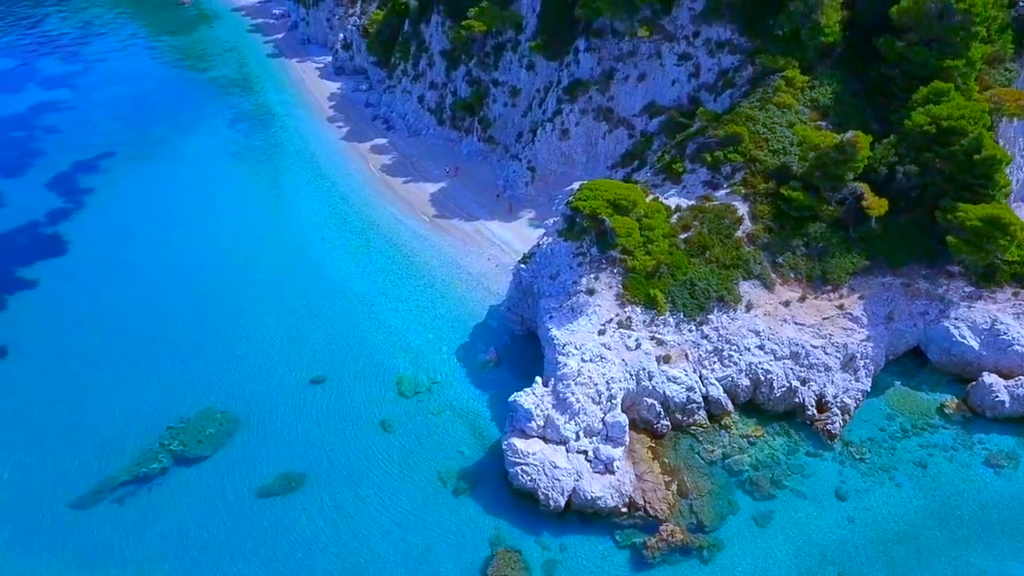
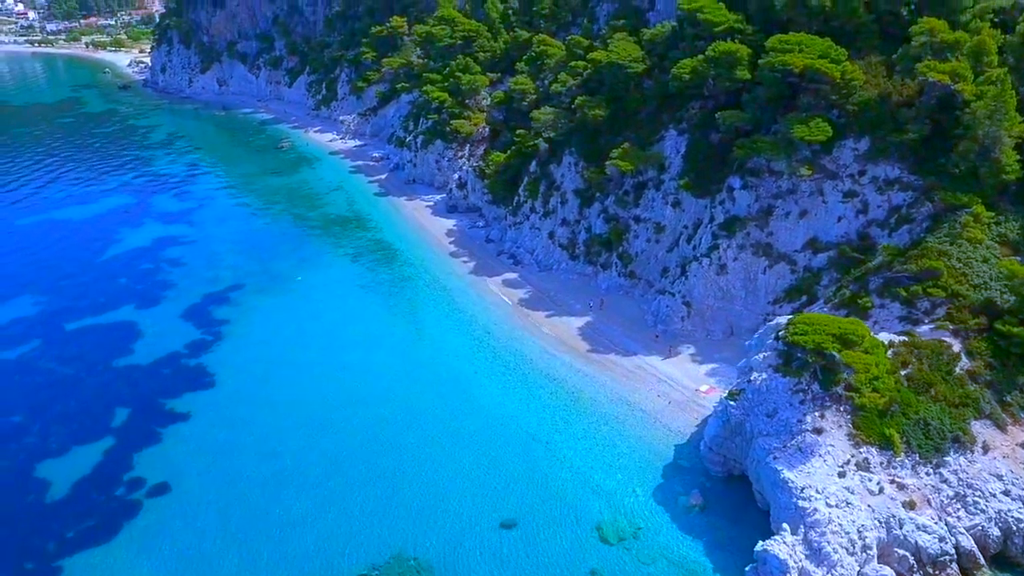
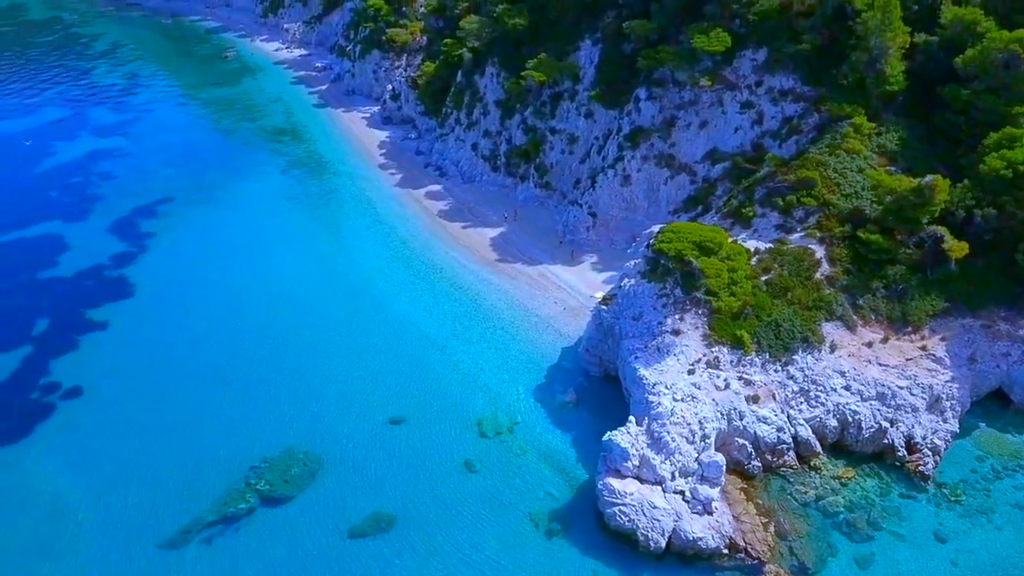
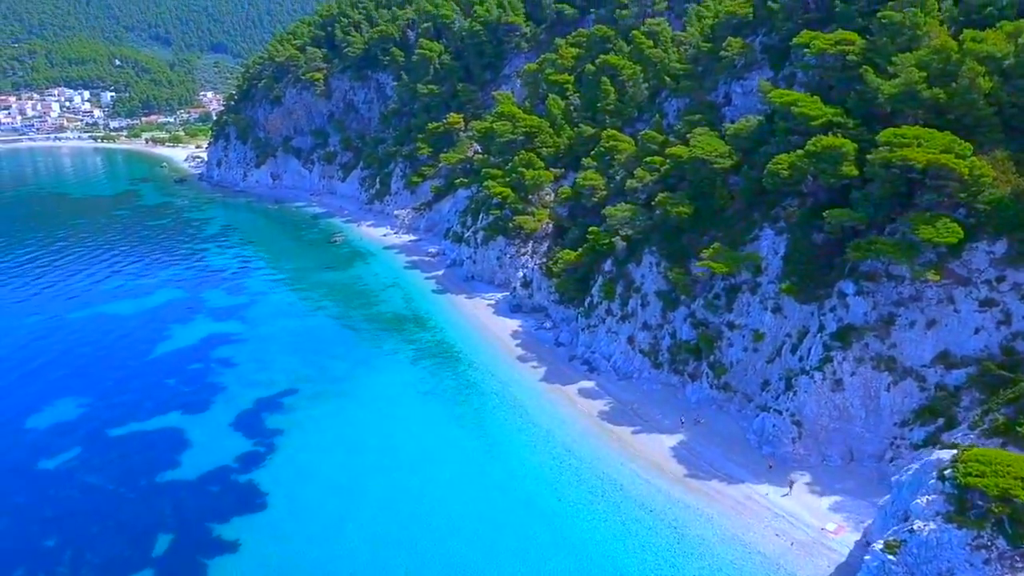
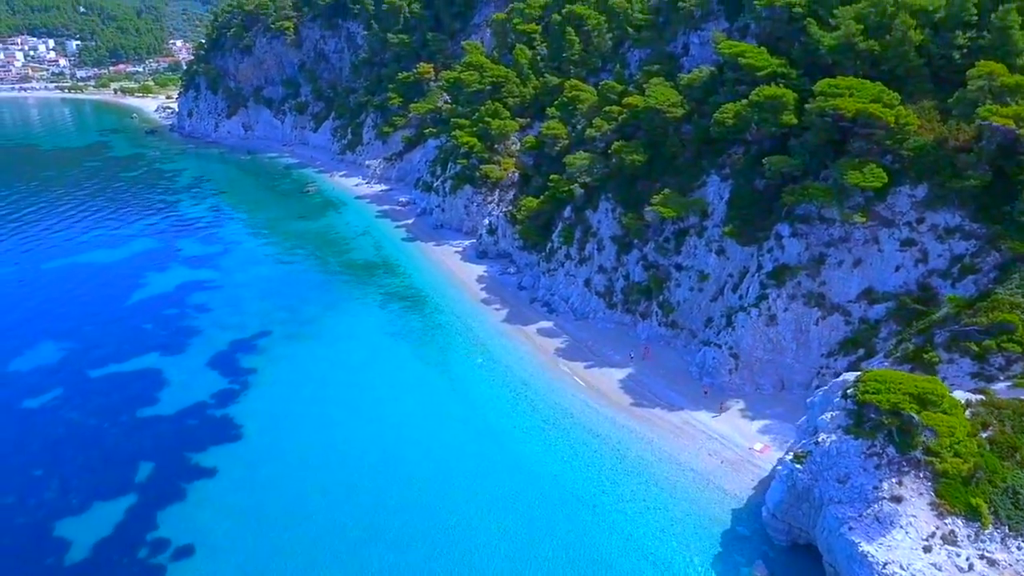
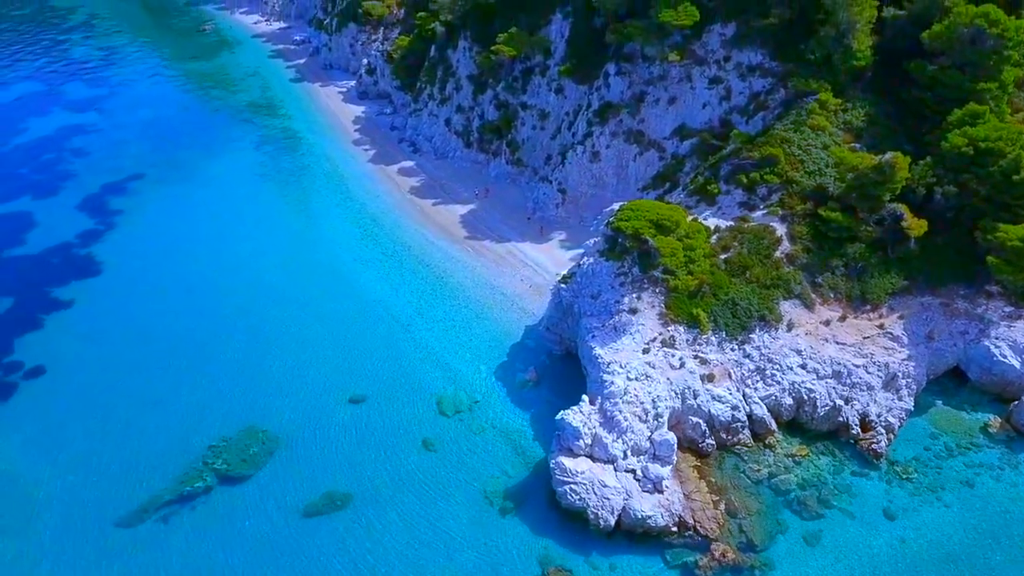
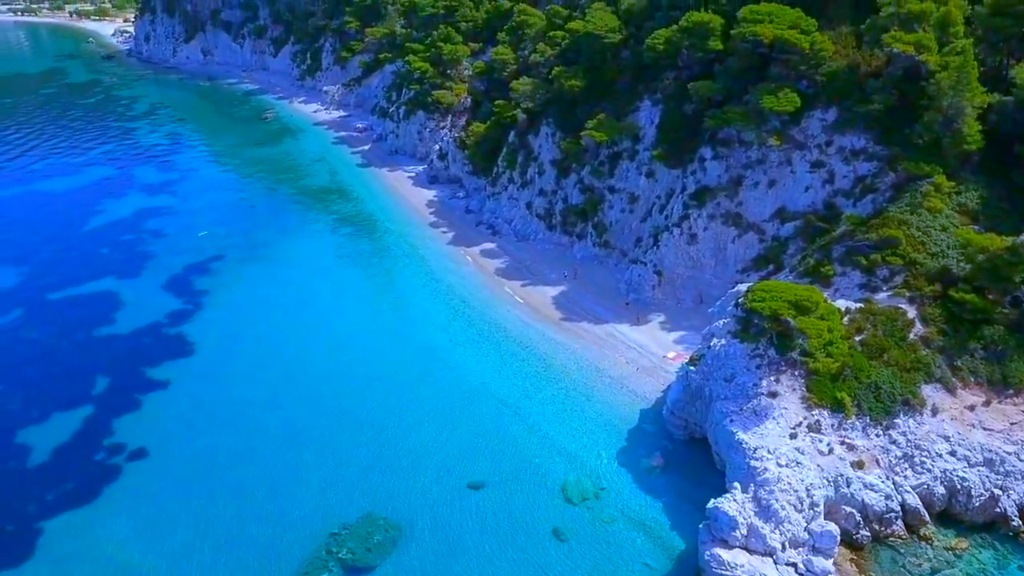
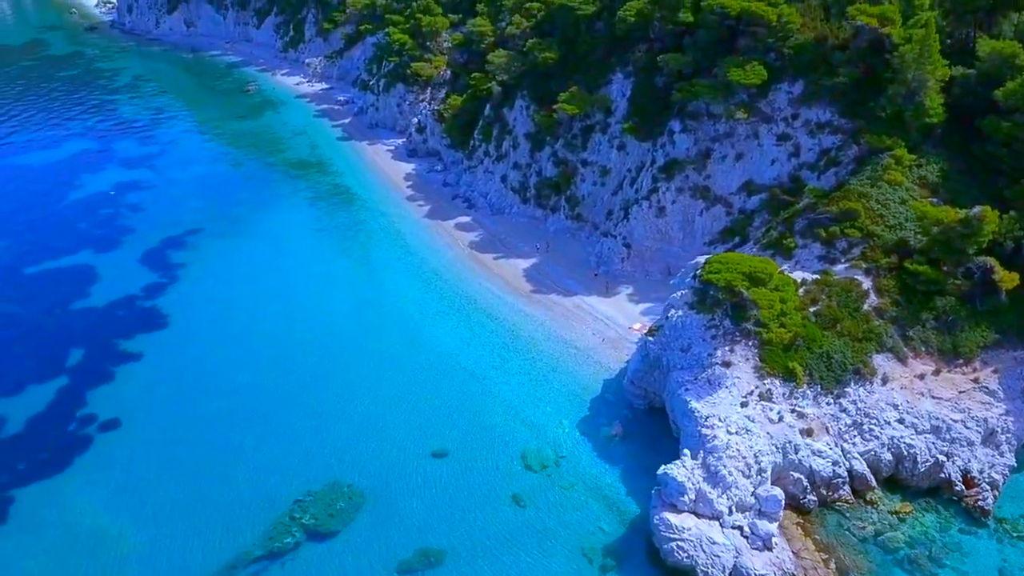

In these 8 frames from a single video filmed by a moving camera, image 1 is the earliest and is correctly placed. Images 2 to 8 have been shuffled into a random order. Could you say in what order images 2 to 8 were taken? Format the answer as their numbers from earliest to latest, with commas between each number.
6, 3, 8, 7, 2, 5, 4
